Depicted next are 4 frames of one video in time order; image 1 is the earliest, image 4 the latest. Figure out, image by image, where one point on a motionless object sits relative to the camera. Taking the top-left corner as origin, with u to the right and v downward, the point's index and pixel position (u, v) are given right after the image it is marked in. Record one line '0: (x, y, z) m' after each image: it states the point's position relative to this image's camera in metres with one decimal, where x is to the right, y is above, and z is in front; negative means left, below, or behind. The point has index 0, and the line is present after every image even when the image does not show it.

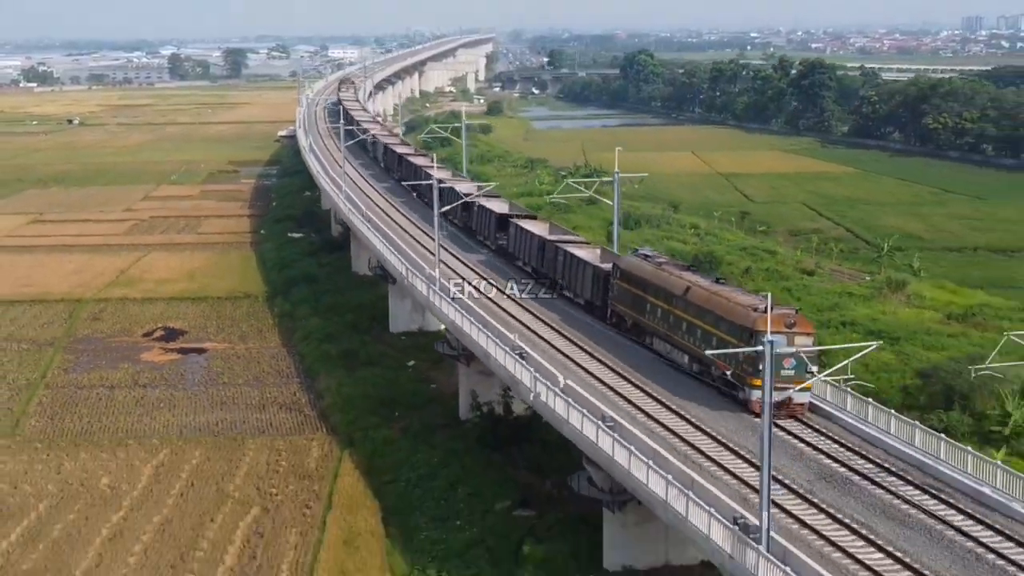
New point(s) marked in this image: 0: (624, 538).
0: (+1.4, -3.1, +18.8) m
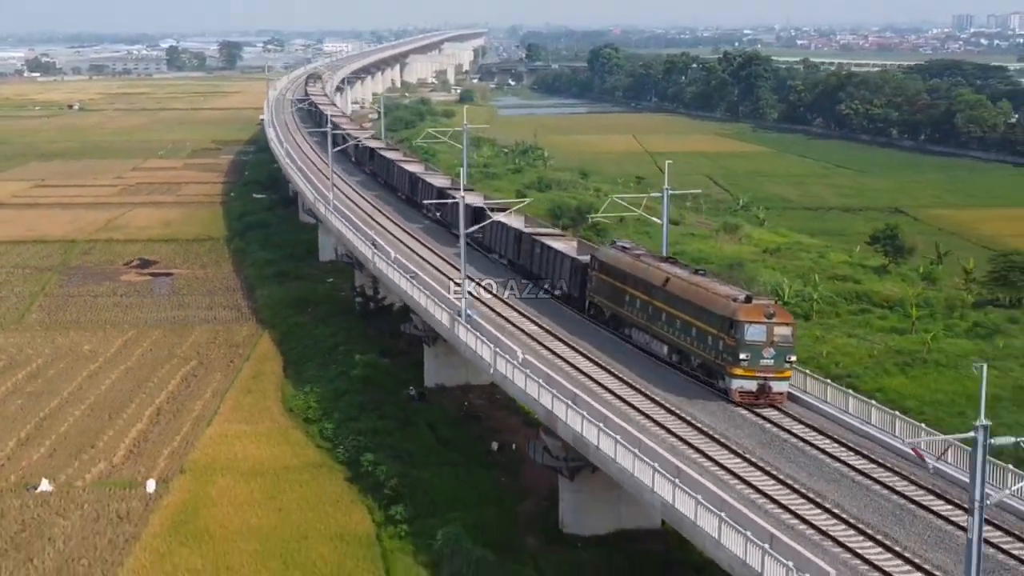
0: (-1.4, -1.4, +27.6) m
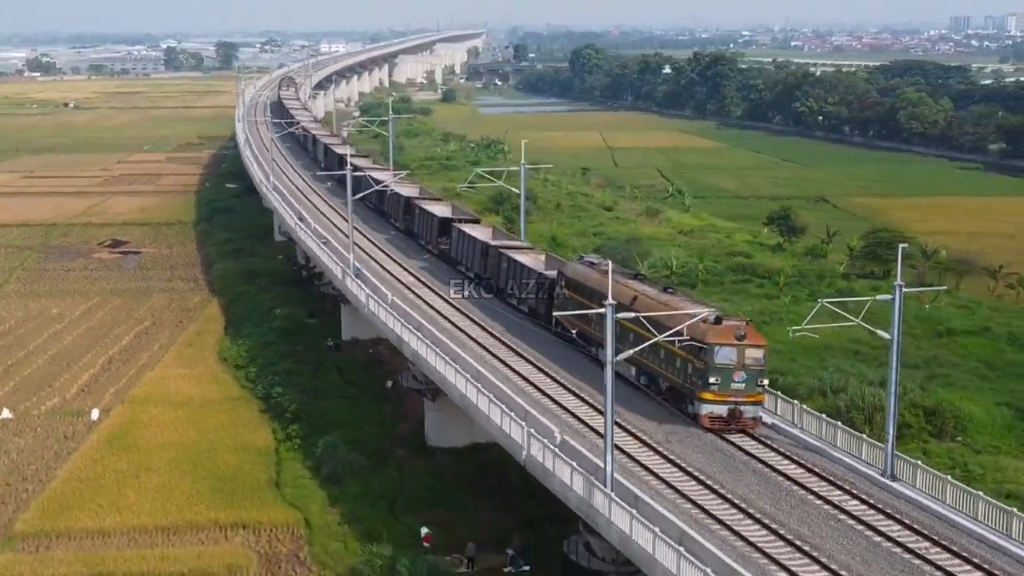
0: (-3.4, -0.7, +31.9) m
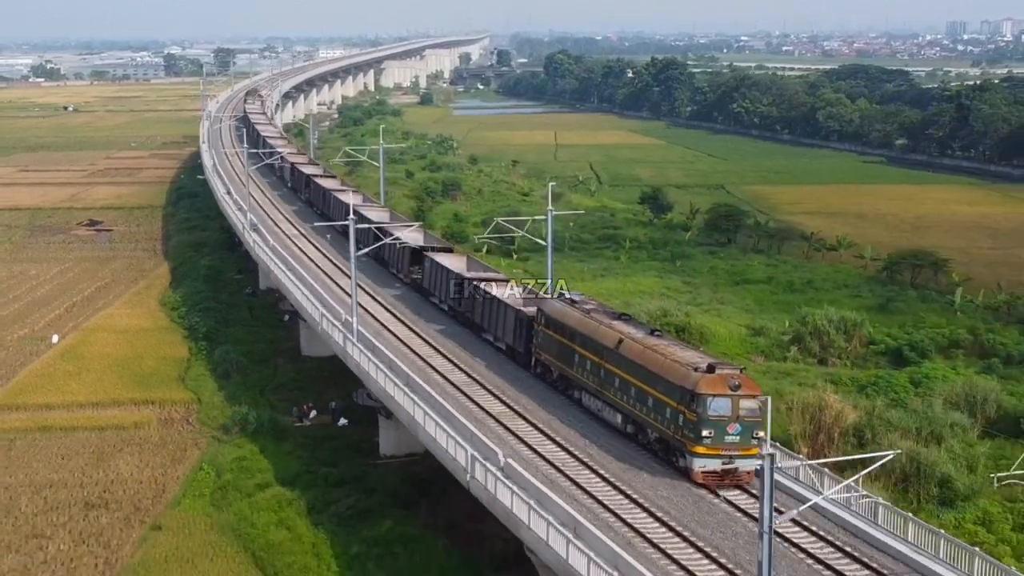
0: (-6.5, +0.4, +39.7) m
